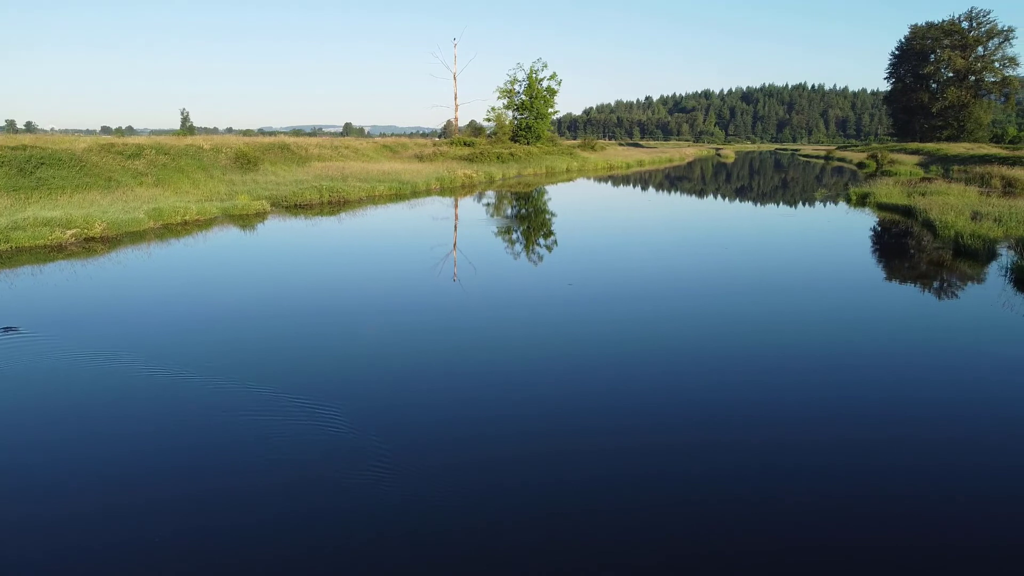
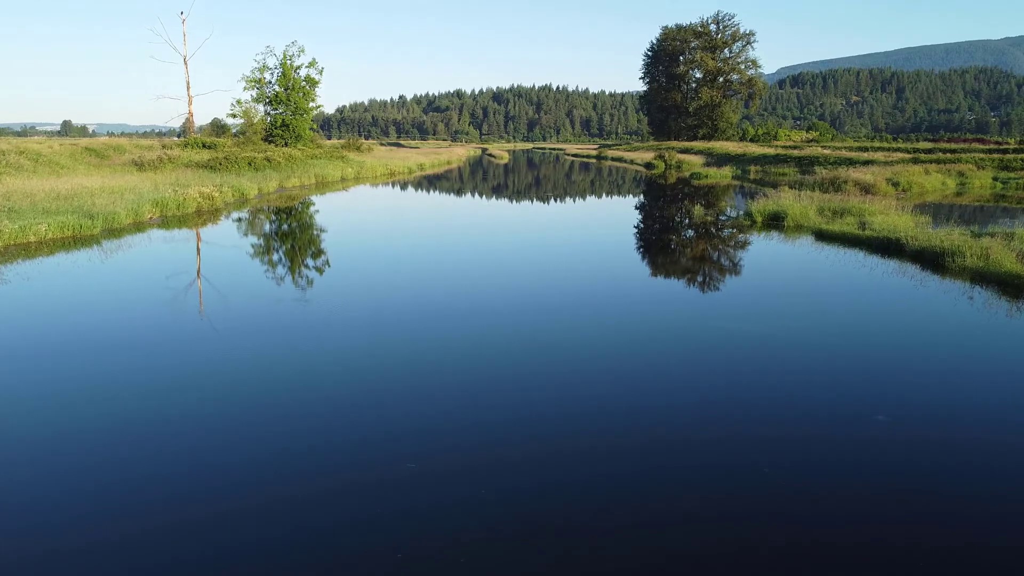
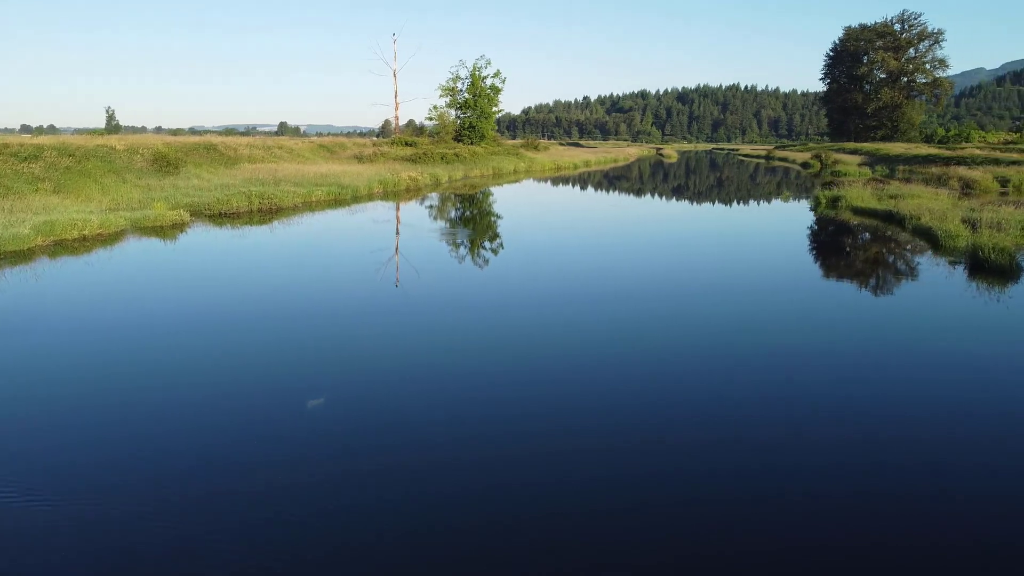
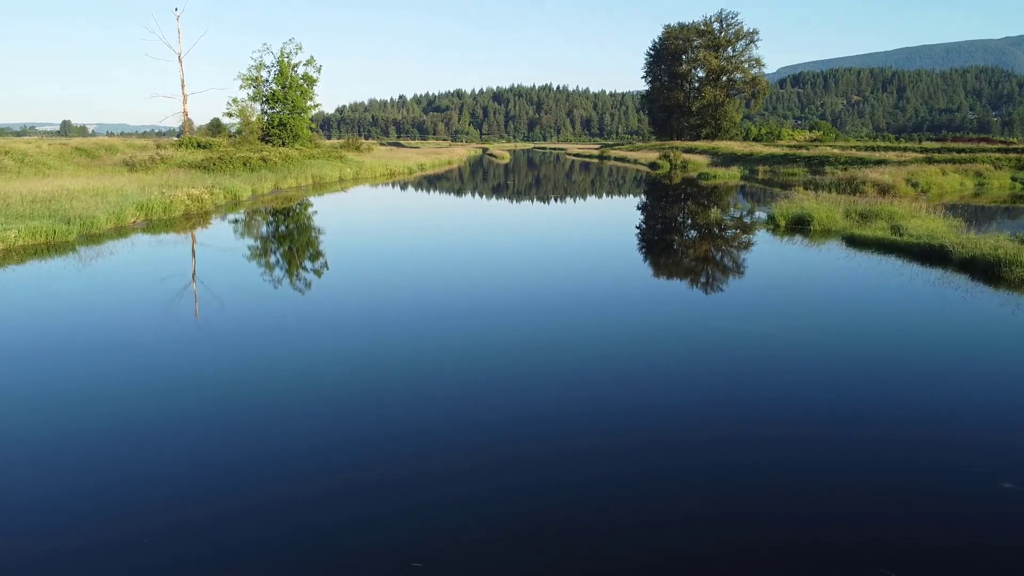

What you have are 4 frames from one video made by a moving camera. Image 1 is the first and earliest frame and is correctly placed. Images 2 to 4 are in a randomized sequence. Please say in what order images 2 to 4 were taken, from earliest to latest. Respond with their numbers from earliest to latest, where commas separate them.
3, 2, 4
